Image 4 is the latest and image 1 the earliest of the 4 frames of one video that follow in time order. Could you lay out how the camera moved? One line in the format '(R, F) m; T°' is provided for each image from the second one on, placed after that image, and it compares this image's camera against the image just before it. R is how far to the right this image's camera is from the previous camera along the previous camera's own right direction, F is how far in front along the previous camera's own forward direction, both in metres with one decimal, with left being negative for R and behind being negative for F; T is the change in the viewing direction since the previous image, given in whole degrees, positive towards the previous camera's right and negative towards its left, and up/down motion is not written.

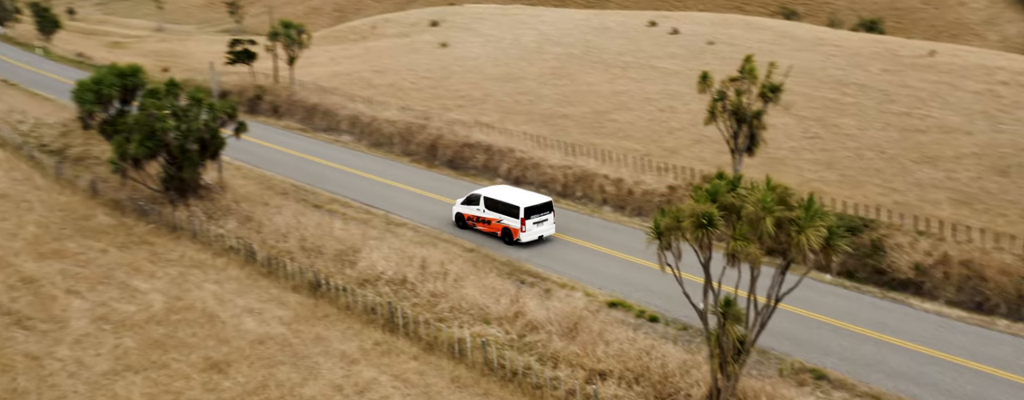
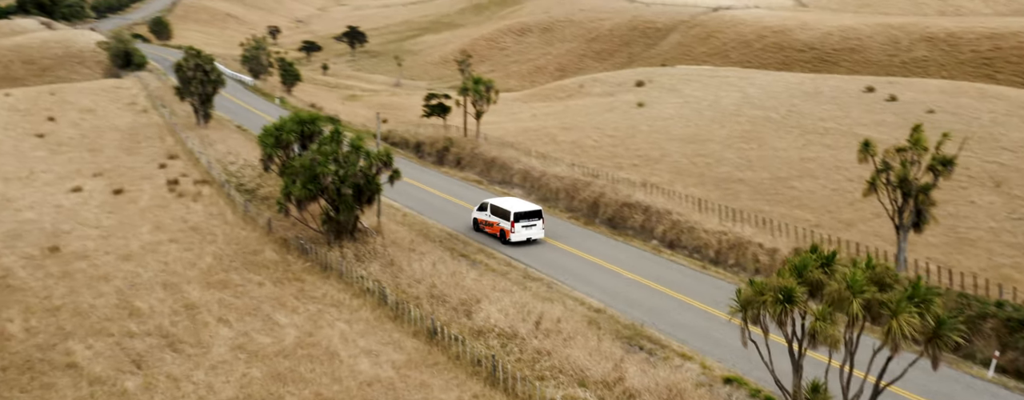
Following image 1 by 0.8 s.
(+2.4, +0.8) m; -16°
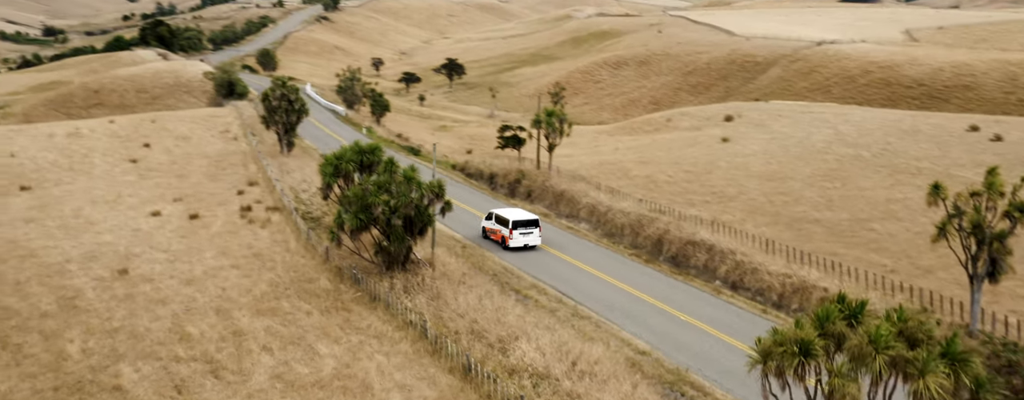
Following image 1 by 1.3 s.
(+1.4, +0.6) m; -7°
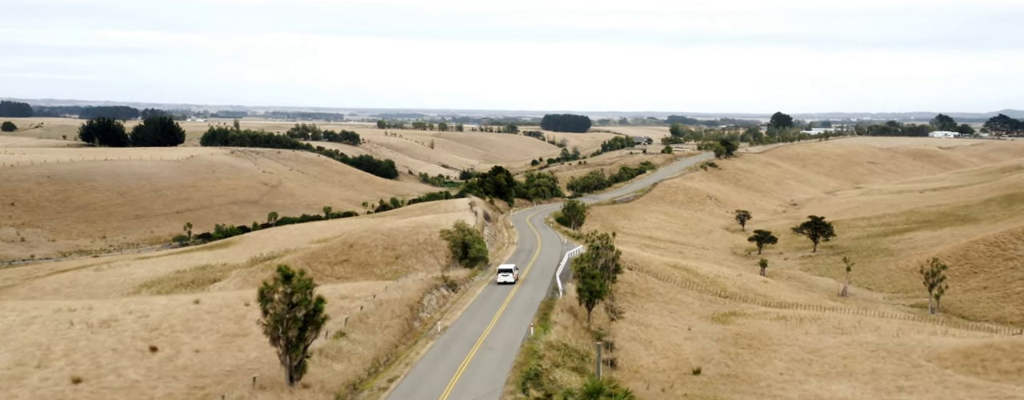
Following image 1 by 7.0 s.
(+11.3, +24.3) m; -29°
